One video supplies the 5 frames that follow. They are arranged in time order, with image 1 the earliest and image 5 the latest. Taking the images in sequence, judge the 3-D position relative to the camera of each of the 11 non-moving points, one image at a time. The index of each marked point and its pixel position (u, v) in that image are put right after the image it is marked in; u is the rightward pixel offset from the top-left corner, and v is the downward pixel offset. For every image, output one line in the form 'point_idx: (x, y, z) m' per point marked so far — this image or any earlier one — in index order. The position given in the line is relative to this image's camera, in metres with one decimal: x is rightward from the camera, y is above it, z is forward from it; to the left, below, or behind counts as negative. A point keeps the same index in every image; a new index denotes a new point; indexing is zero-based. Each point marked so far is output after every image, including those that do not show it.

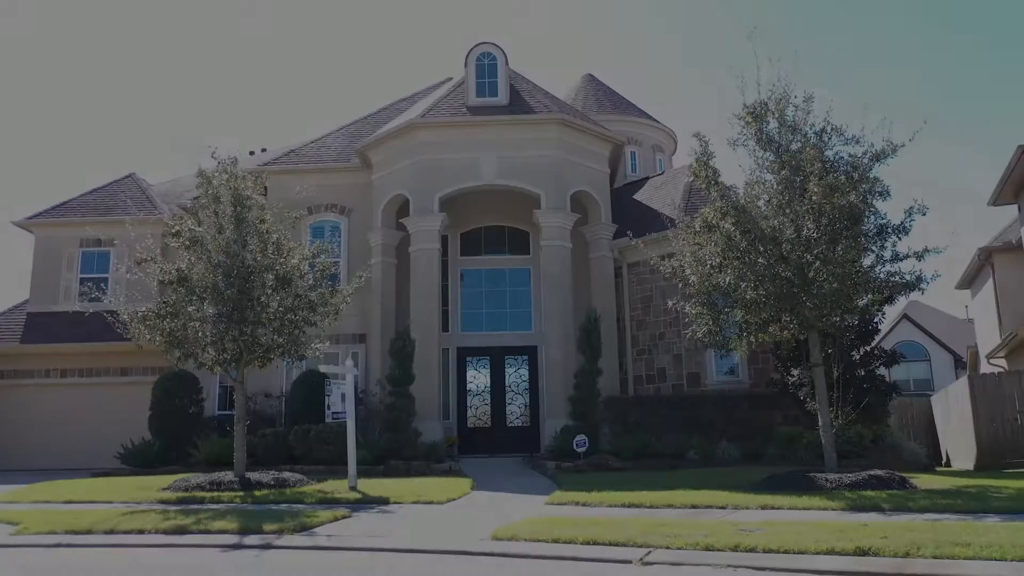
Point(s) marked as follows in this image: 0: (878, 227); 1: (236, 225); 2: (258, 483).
0: (+5.5, +0.9, +12.5) m
1: (-4.9, +1.1, +14.7) m
2: (-4.4, -3.4, +14.3) m
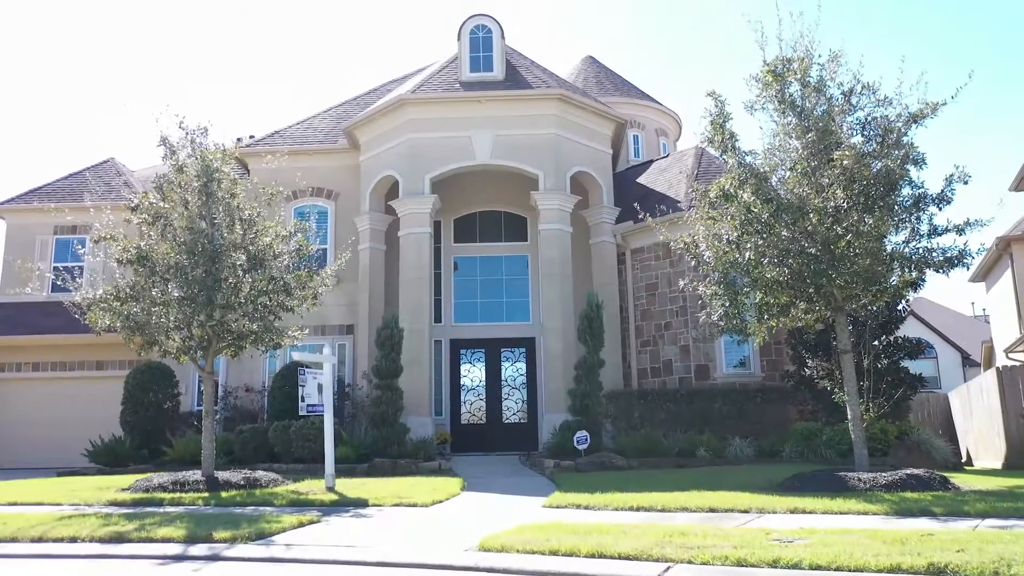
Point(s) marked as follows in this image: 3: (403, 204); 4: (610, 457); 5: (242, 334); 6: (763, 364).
0: (+5.5, +1.2, +11.2) m
1: (-5.0, +1.4, +13.4) m
2: (-4.5, -3.1, +13.0) m
3: (-2.6, +2.0, +19.6) m
4: (+1.8, -3.1, +15.4) m
5: (-4.4, -0.8, +13.6) m
6: (+5.7, -1.7, +18.8) m
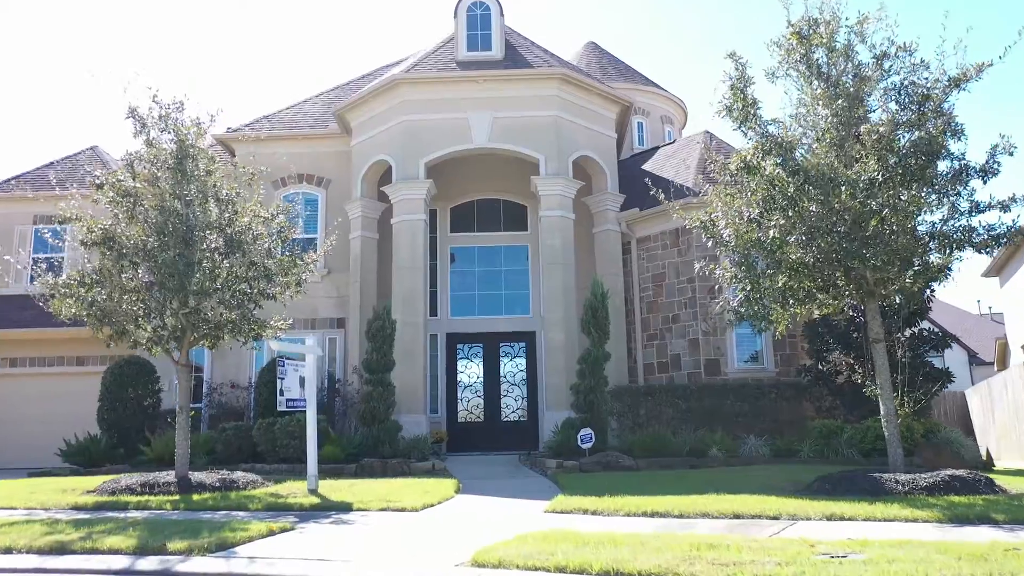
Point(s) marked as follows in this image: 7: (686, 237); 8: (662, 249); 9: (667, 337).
0: (+5.5, +1.5, +10.2) m
1: (-5.0, +1.7, +12.3) m
2: (-4.5, -2.8, +11.9) m
3: (-2.6, +2.2, +18.6) m
4: (+1.8, -2.9, +14.4) m
5: (-4.4, -0.5, +12.6) m
6: (+5.7, -1.5, +17.8) m
7: (+3.9, +1.1, +18.4) m
8: (+3.4, +0.9, +18.9) m
9: (+3.5, -1.1, +18.4) m
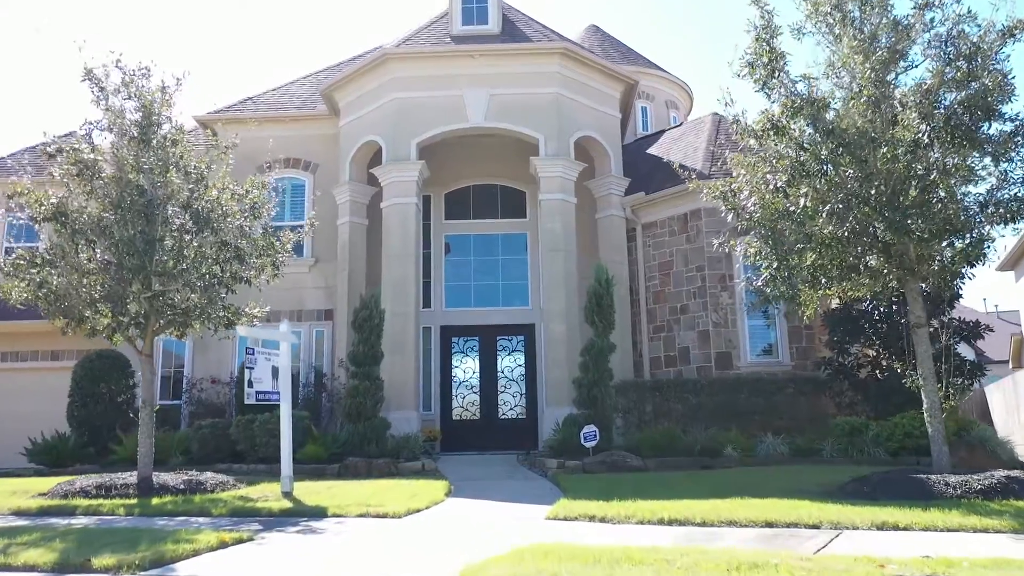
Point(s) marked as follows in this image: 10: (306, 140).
0: (+5.4, +1.7, +9.0) m
1: (-5.0, +1.9, +11.1) m
2: (-4.5, -2.6, +10.7) m
3: (-2.6, +2.5, +17.4) m
4: (+1.8, -2.7, +13.2) m
5: (-4.5, -0.3, +11.4) m
6: (+5.7, -1.3, +16.6) m
7: (+3.8, +1.4, +17.2) m
8: (+3.4, +1.1, +17.7) m
9: (+3.4, -0.8, +17.3) m
10: (-5.0, +3.6, +19.8) m
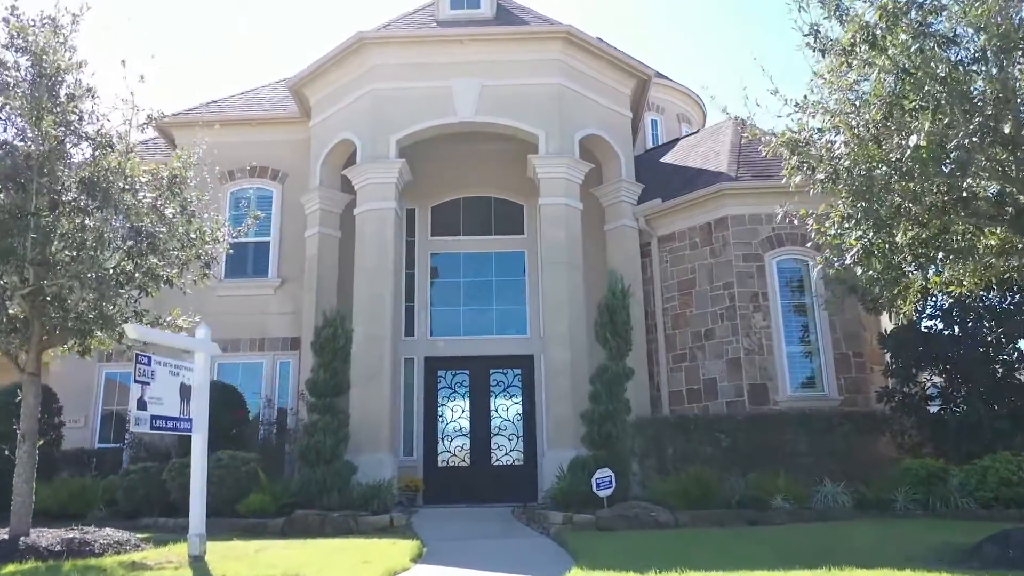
0: (+5.3, +1.9, +6.5) m
1: (-5.1, +2.0, +8.6) m
2: (-4.6, -2.5, +8.0) m
3: (-2.7, +2.1, +15.0) m
4: (+1.7, -2.8, +10.5) m
5: (-4.6, -0.3, +8.8) m
6: (+5.6, -1.6, +13.9) m
7: (+3.7, +1.0, +14.7) m
8: (+3.3, +0.7, +15.2) m
9: (+3.3, -1.2, +14.6) m
10: (-5.1, +3.0, +17.4) m
